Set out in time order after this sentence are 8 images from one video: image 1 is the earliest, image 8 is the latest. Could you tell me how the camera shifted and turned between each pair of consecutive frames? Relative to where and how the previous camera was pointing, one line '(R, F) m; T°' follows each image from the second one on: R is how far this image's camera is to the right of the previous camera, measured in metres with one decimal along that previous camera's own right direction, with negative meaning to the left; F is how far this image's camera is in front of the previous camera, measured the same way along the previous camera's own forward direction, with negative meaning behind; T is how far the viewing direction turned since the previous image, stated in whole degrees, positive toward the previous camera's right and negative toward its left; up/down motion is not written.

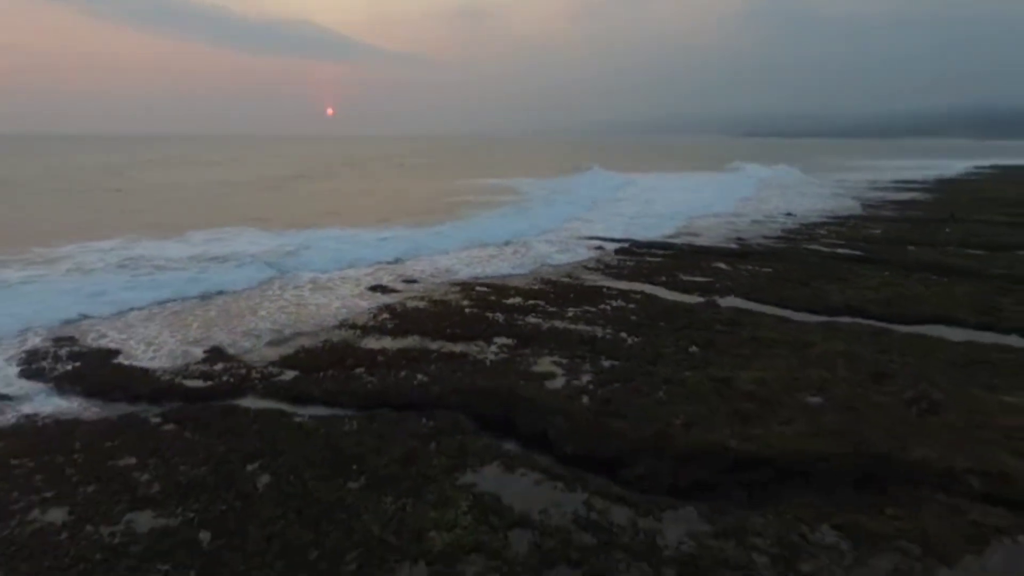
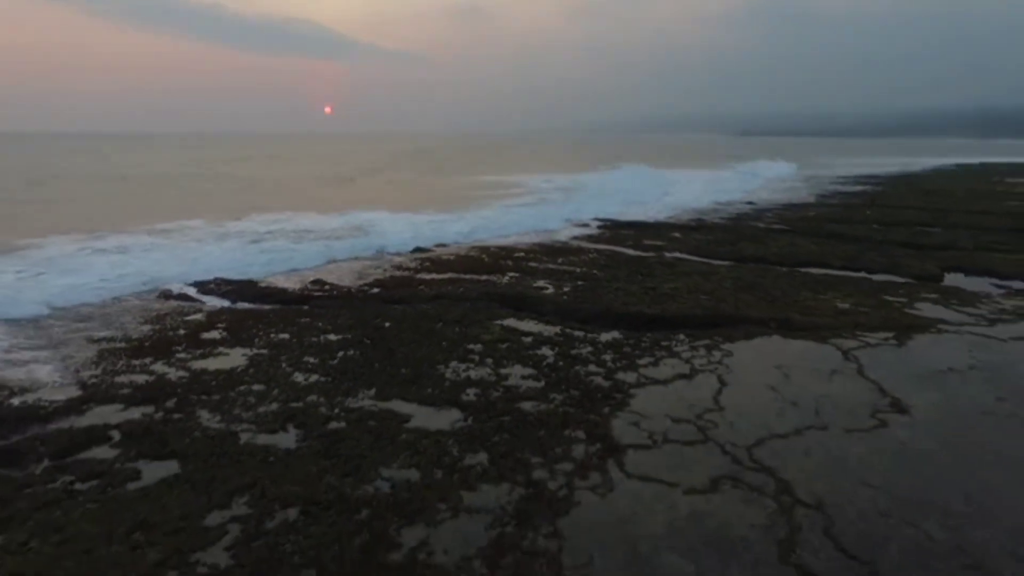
(-0.2, -4.1) m; 0°
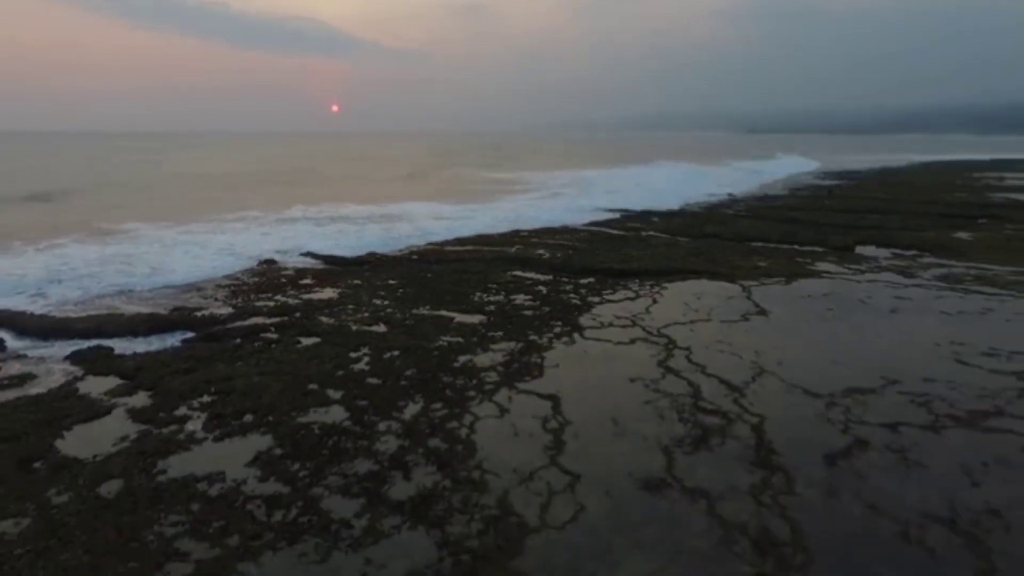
(0.0, -3.5) m; -1°
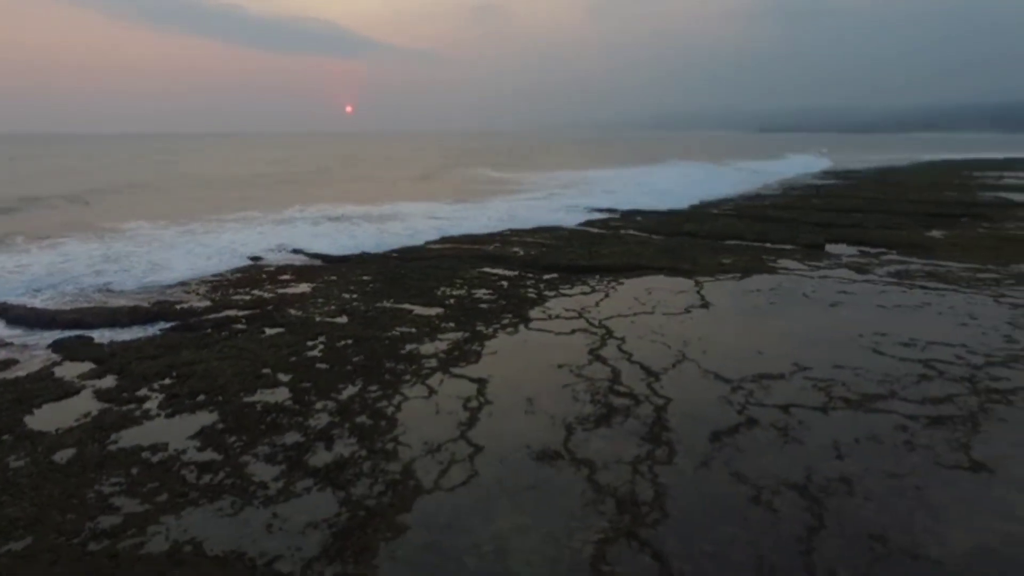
(+0.9, -0.5) m; -1°
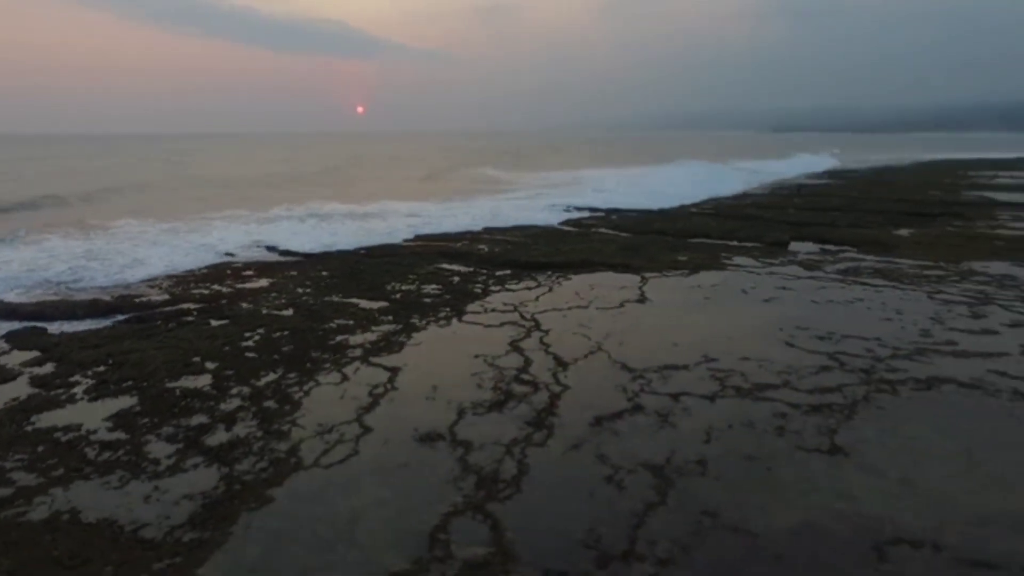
(+1.1, -0.3) m; -1°
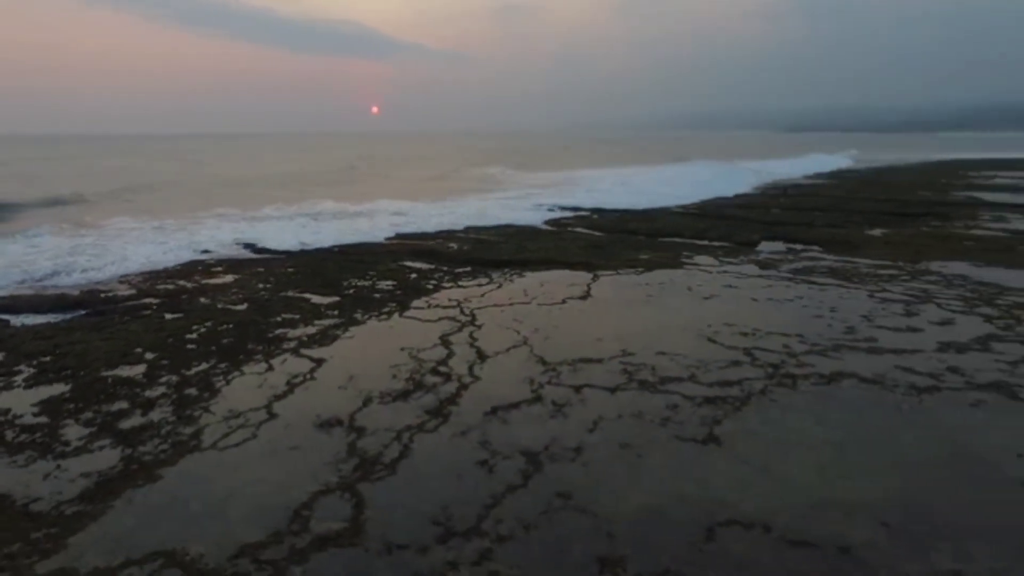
(+1.1, -0.2) m; -1°
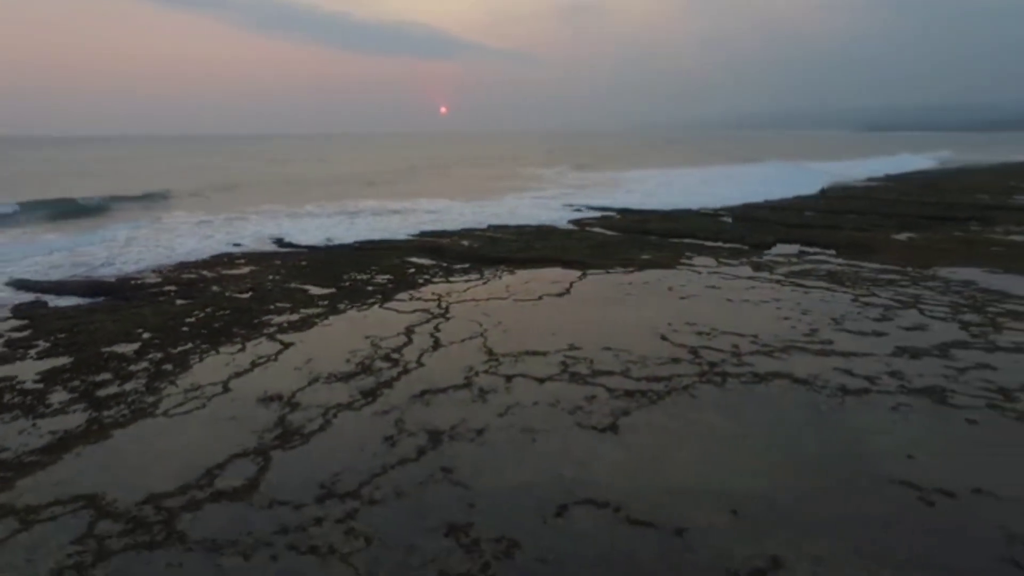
(+1.4, -0.3) m; -6°
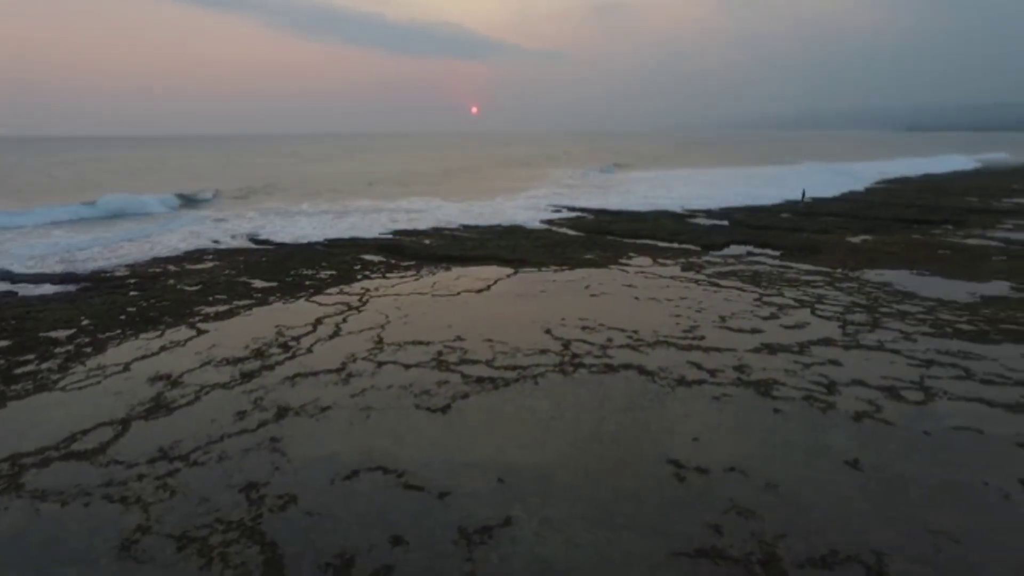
(+1.9, -0.6) m; -3°
